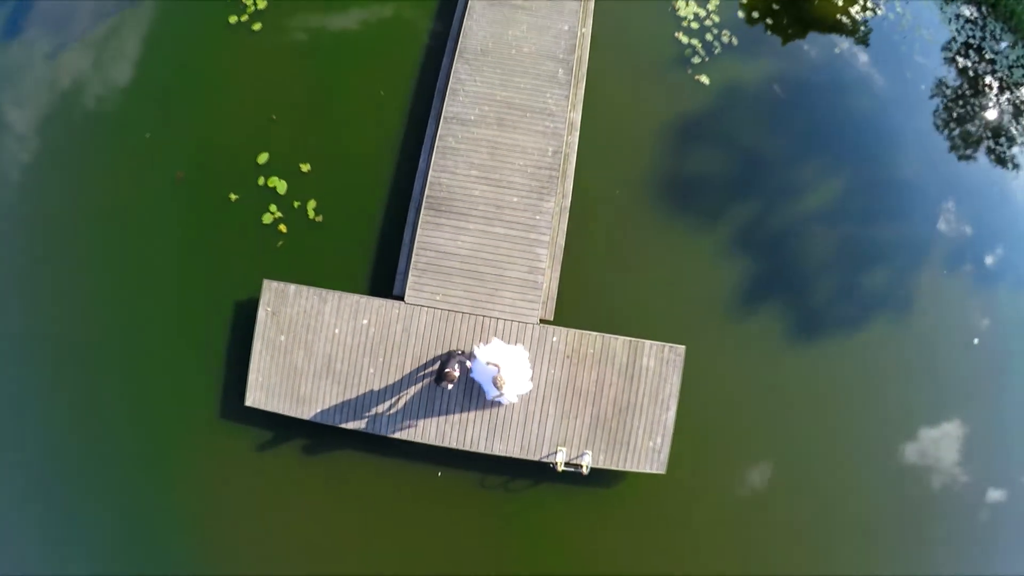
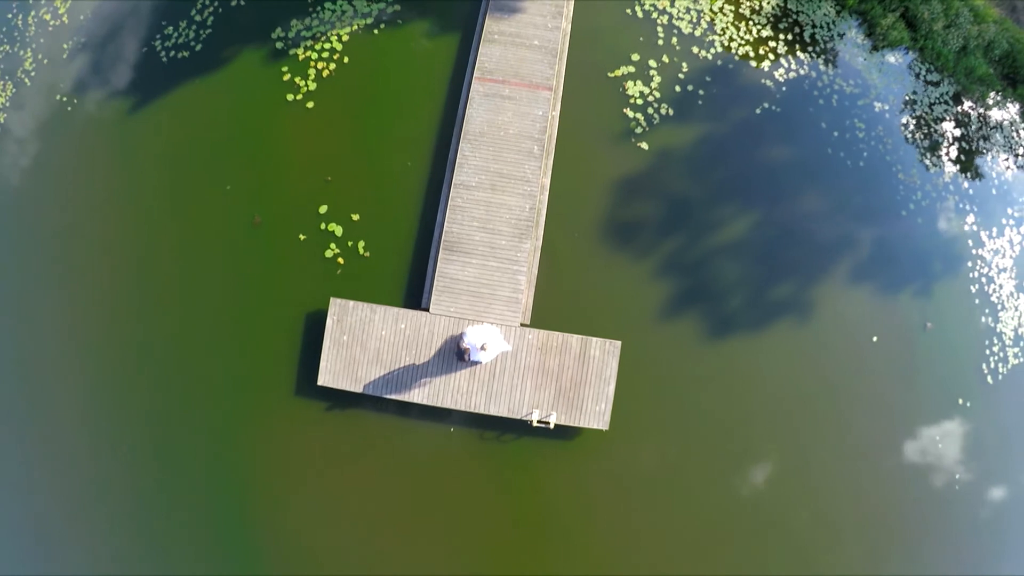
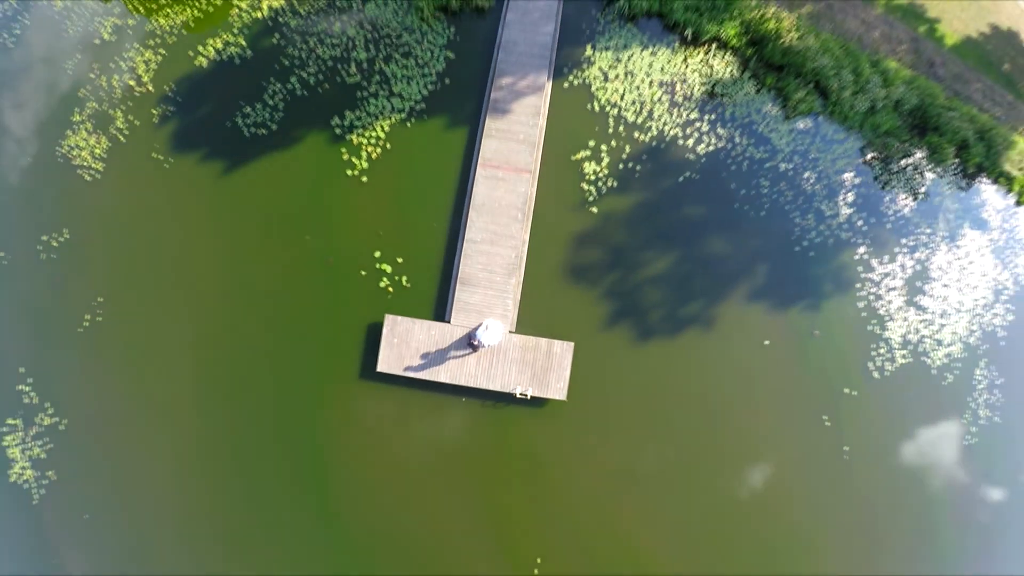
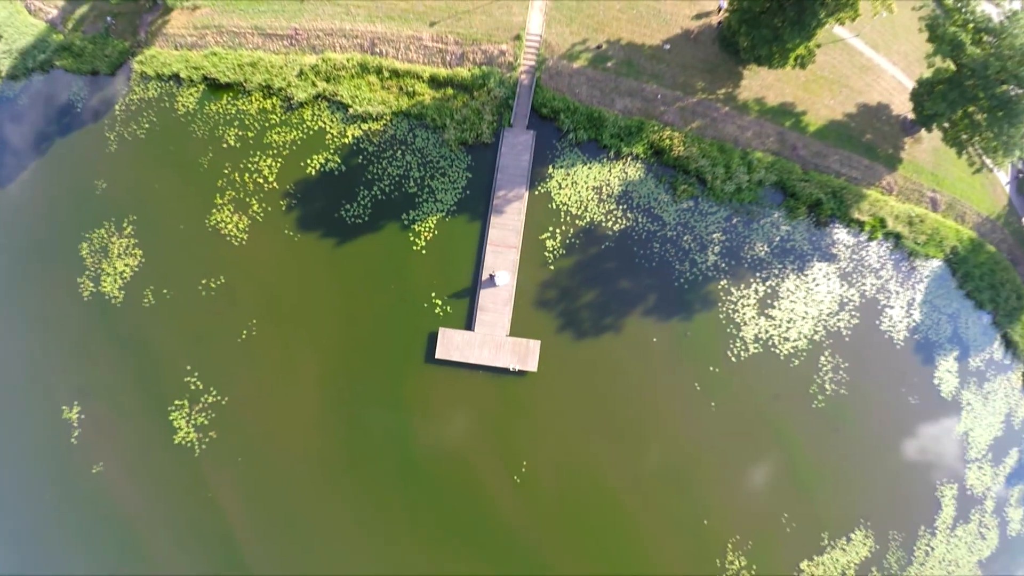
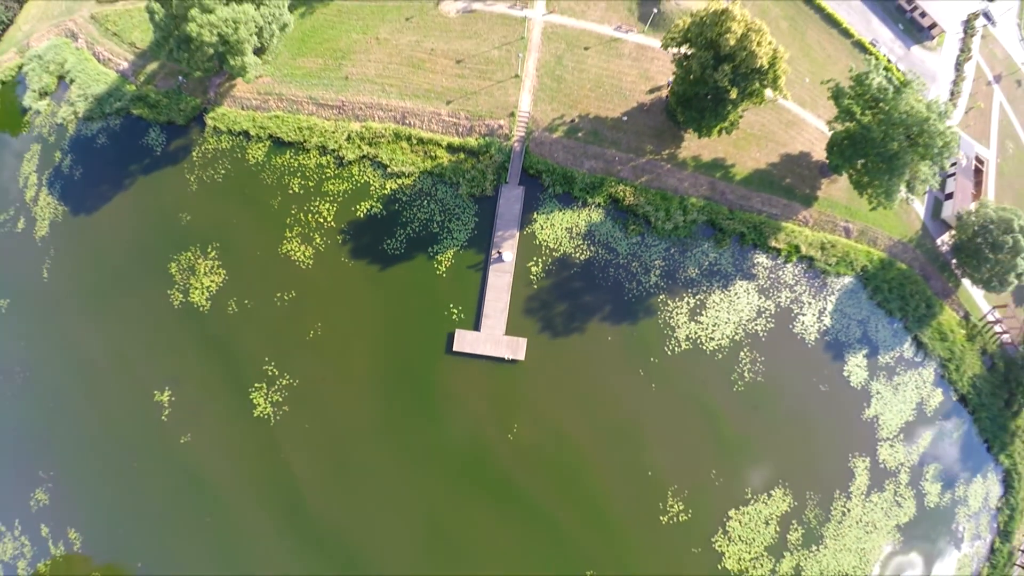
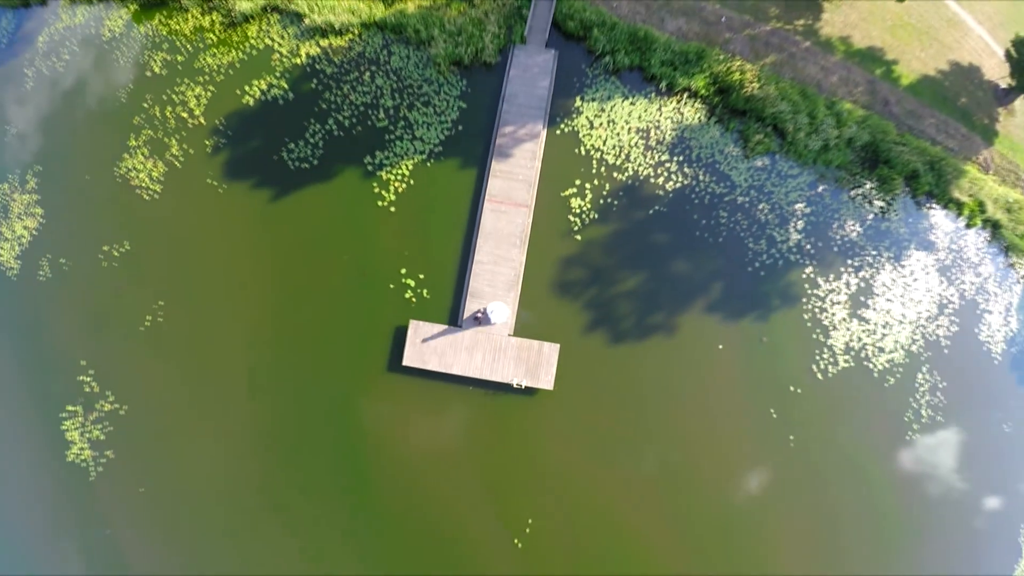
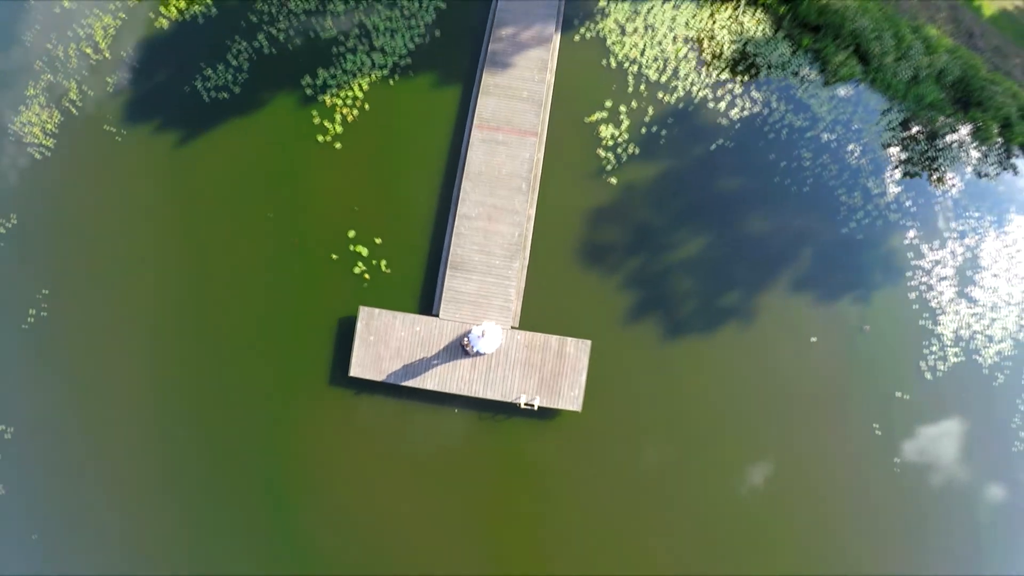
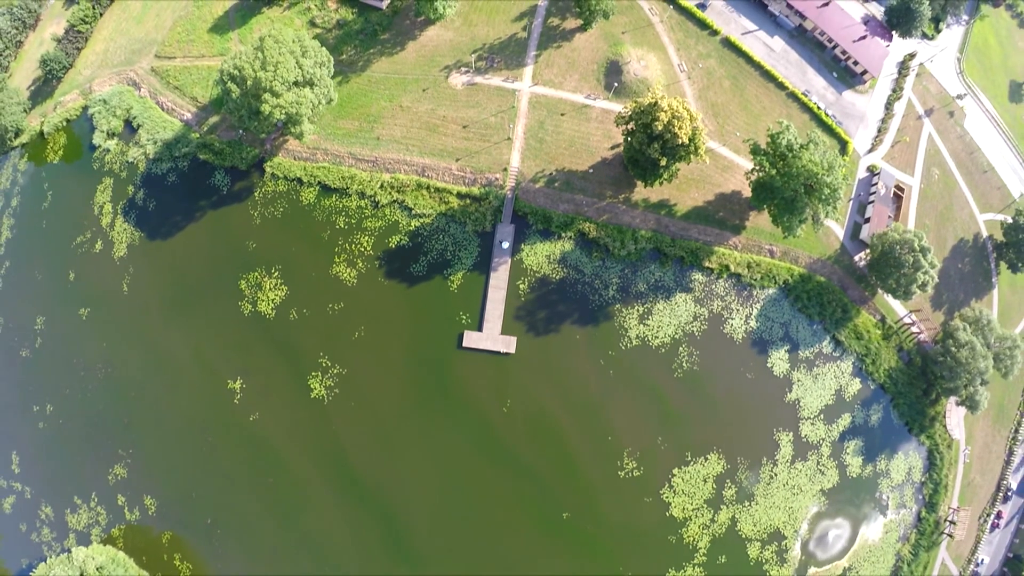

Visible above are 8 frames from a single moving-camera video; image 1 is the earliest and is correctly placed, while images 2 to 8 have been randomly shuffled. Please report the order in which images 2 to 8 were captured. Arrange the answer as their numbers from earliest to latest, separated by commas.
2, 7, 3, 6, 4, 5, 8
